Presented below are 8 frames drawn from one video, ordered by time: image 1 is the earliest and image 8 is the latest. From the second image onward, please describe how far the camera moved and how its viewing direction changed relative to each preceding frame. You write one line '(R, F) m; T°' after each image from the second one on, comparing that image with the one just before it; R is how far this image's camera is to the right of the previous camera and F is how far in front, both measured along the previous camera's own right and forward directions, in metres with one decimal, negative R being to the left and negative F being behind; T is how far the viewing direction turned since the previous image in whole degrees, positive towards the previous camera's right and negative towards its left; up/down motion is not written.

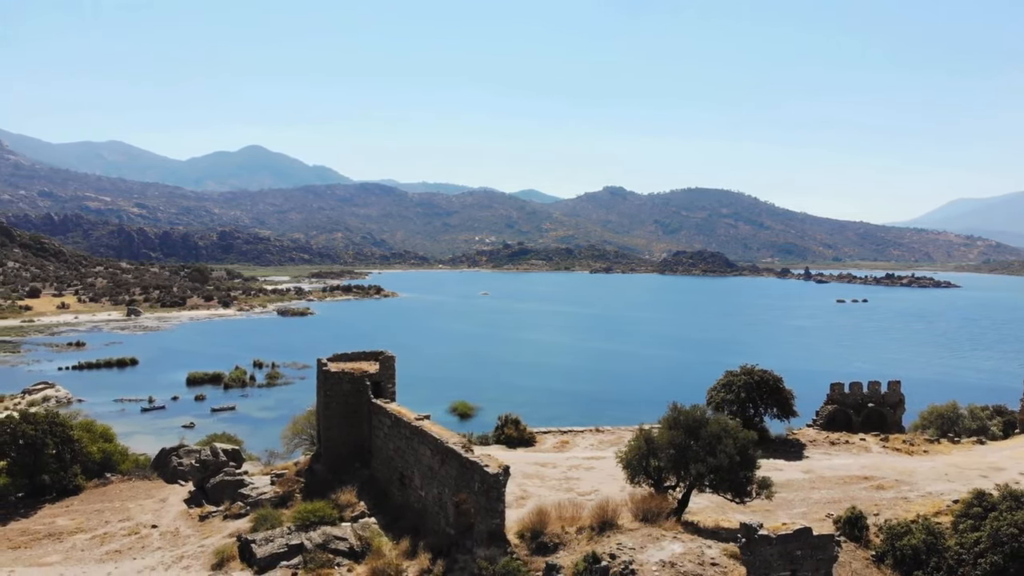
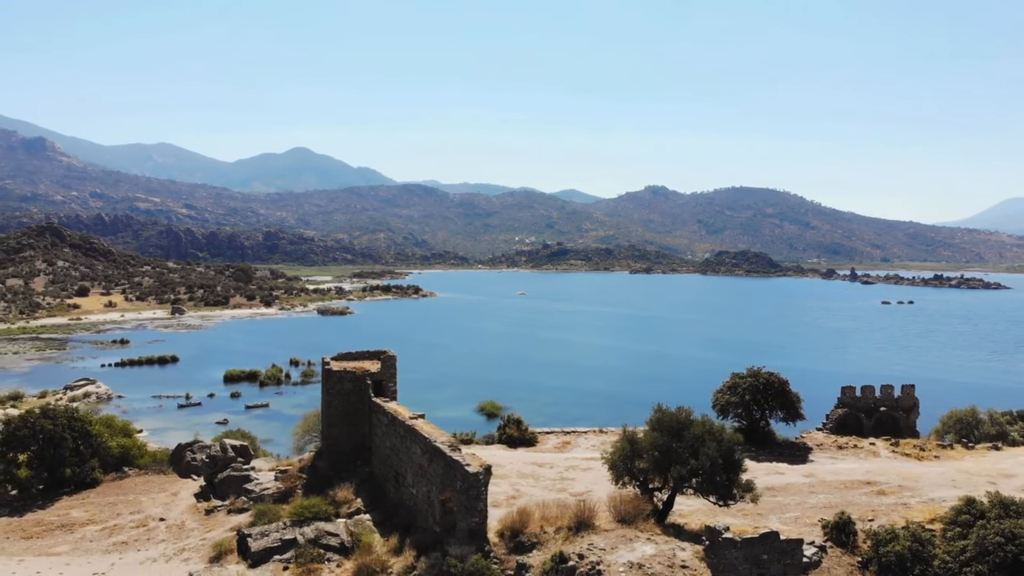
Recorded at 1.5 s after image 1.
(+0.8, 0.0) m; -2°
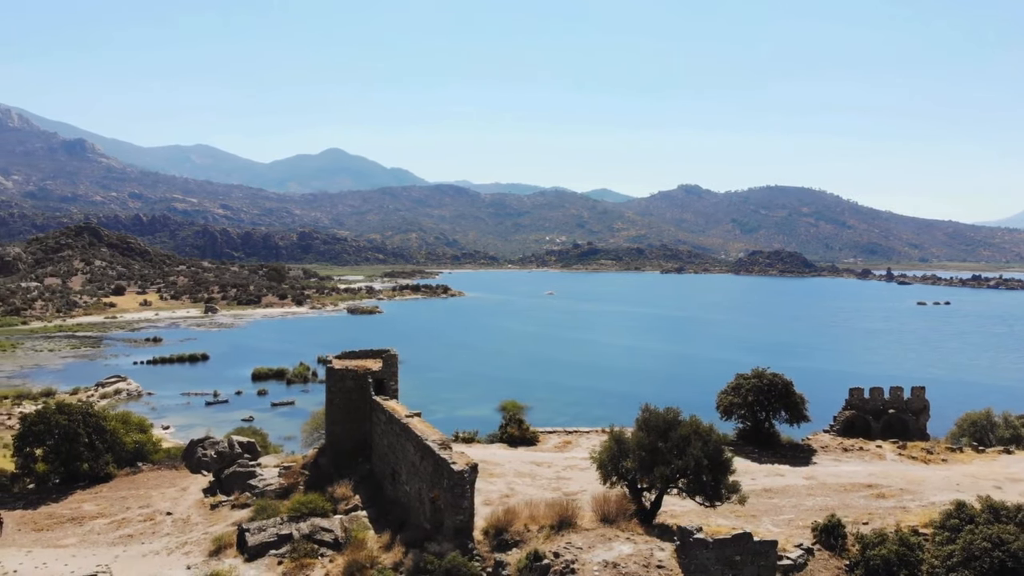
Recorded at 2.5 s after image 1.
(+0.6, 0.0) m; -2°
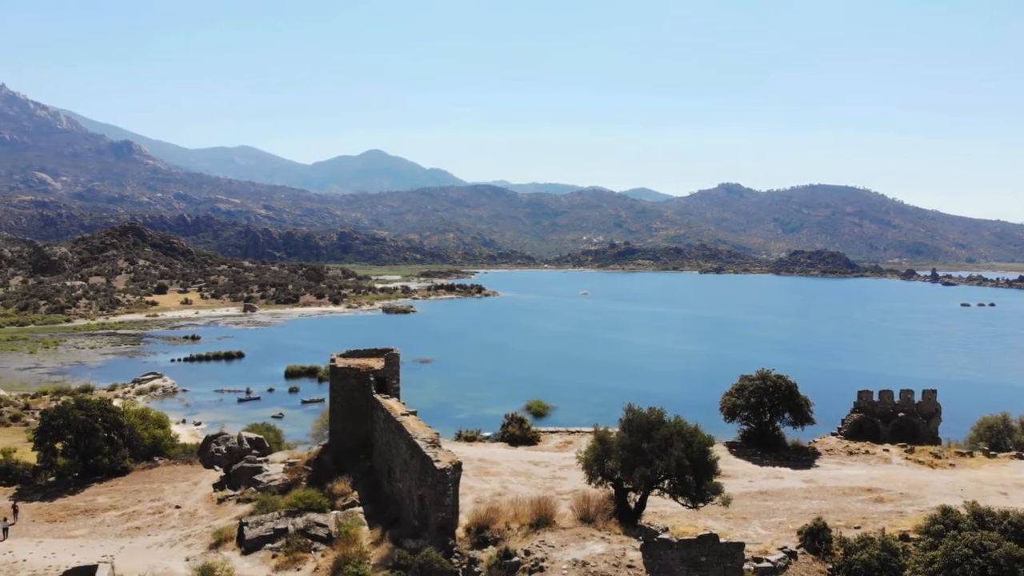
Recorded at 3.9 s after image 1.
(+0.7, -0.1) m; -2°
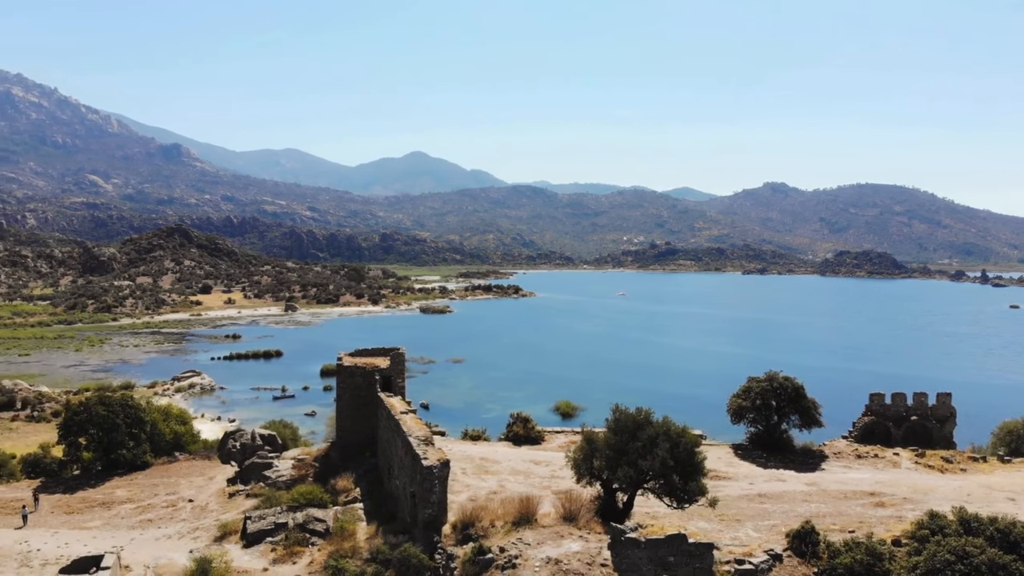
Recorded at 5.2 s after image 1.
(+0.7, -0.1) m; -2°
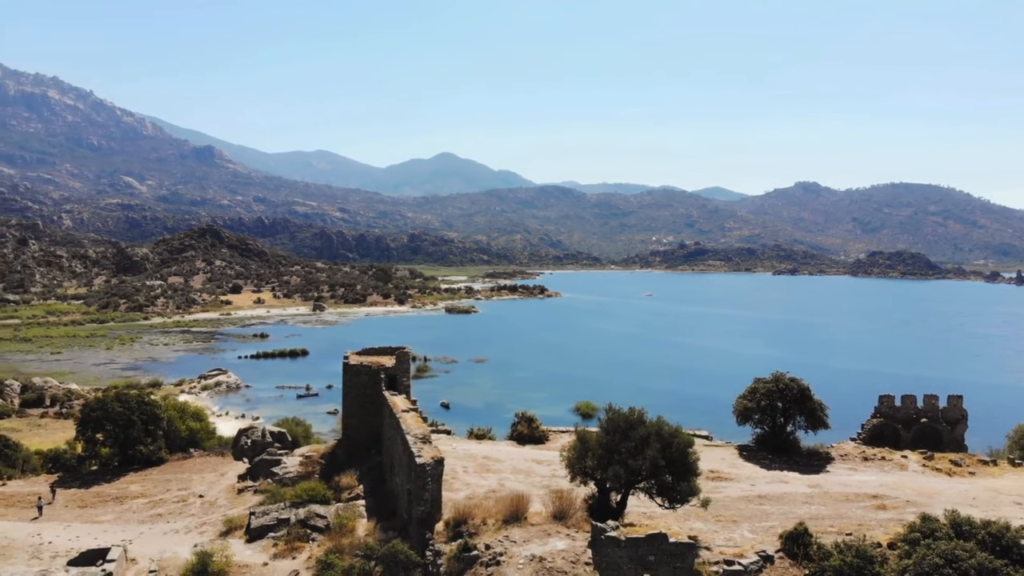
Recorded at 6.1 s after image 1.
(+0.5, -0.1) m; -2°
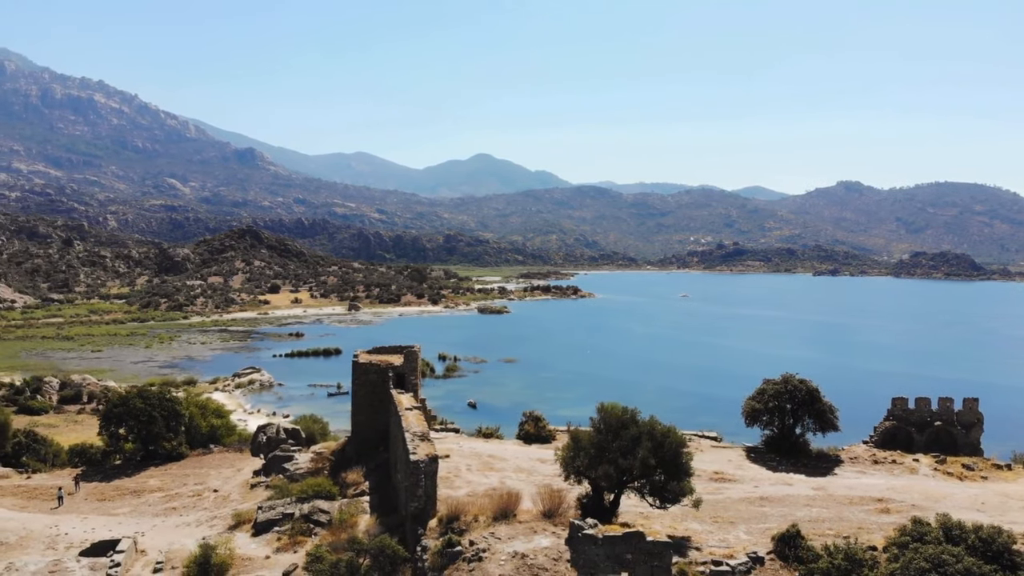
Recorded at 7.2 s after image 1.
(+0.6, -0.1) m; -2°
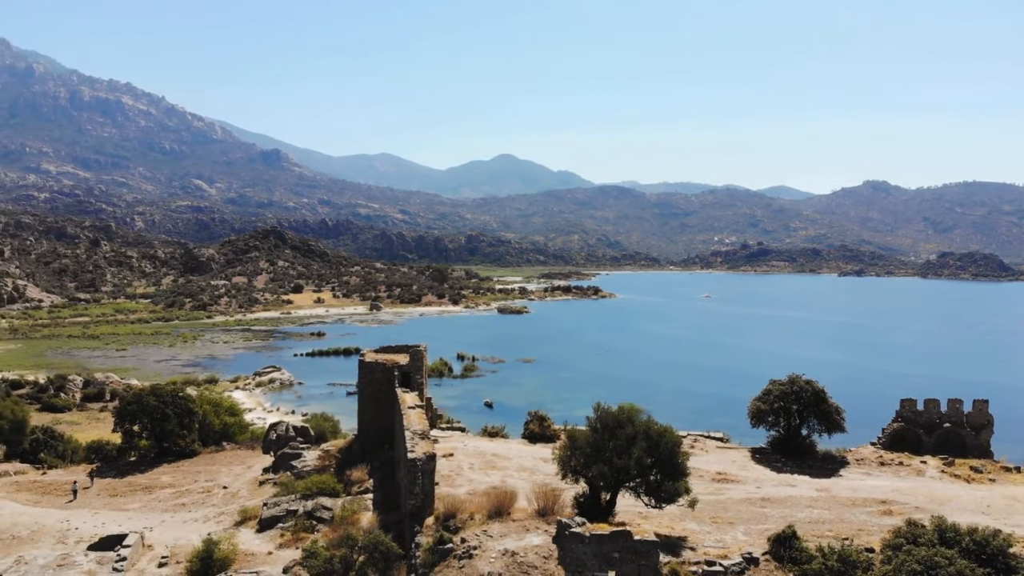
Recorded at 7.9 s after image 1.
(+0.4, -0.1) m; -1°
